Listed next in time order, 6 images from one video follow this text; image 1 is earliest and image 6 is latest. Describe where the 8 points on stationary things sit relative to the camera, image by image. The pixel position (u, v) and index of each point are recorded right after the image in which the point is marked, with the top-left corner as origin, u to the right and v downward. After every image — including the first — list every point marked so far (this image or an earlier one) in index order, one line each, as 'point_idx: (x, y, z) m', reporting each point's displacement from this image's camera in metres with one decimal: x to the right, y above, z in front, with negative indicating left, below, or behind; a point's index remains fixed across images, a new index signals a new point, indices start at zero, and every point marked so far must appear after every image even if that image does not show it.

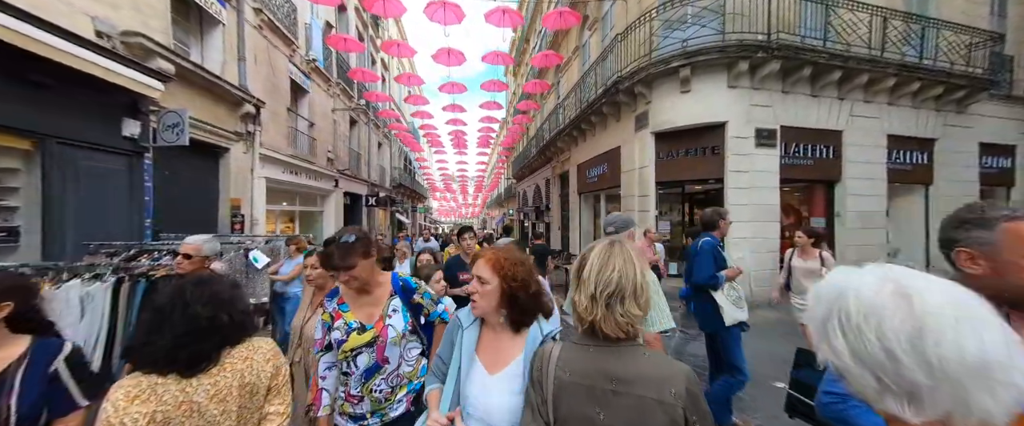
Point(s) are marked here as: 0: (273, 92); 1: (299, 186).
0: (-6.2, +3.1, +8.6) m
1: (-6.6, +0.8, +10.3) m
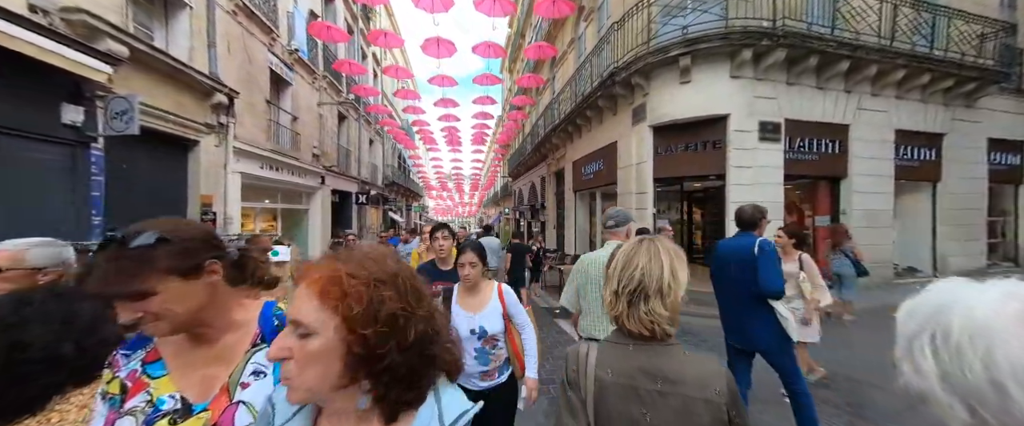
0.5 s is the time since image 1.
0: (-6.4, +3.2, +8.2) m
1: (-6.8, +0.9, +9.8) m
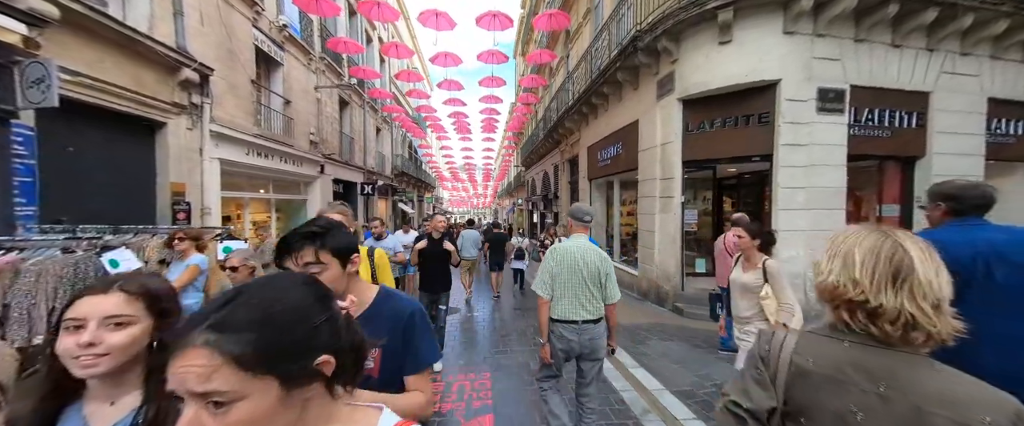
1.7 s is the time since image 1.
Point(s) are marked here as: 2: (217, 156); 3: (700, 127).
0: (-6.3, +3.4, +7.4) m
1: (-6.6, +1.2, +9.2) m
2: (-6.2, +1.2, +7.0) m
3: (+3.5, +1.6, +6.1) m
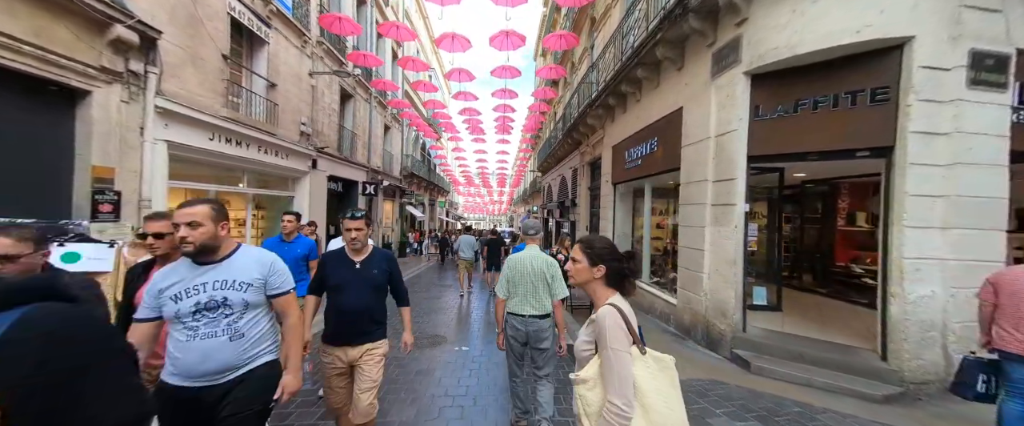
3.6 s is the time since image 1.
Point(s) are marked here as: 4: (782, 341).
0: (-6.1, +3.5, +6.3) m
1: (-6.4, +1.2, +8.0) m
2: (-6.1, +1.3, +5.8) m
3: (+3.6, +1.4, +4.5) m
4: (+3.7, -1.7, +4.5) m
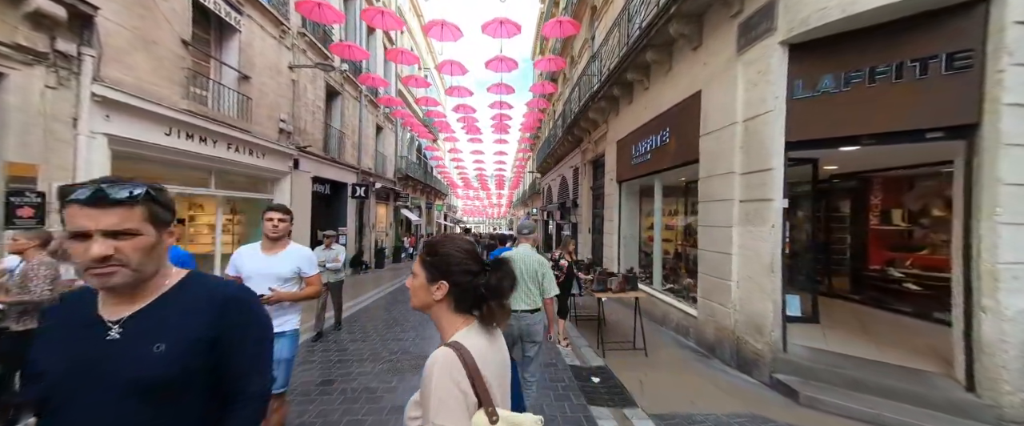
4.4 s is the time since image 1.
0: (-6.2, +3.4, +5.6) m
1: (-6.5, +1.1, +7.2) m
2: (-6.1, +1.2, +5.0) m
3: (+3.5, +1.4, +3.7) m
4: (+3.6, -1.7, +3.8) m
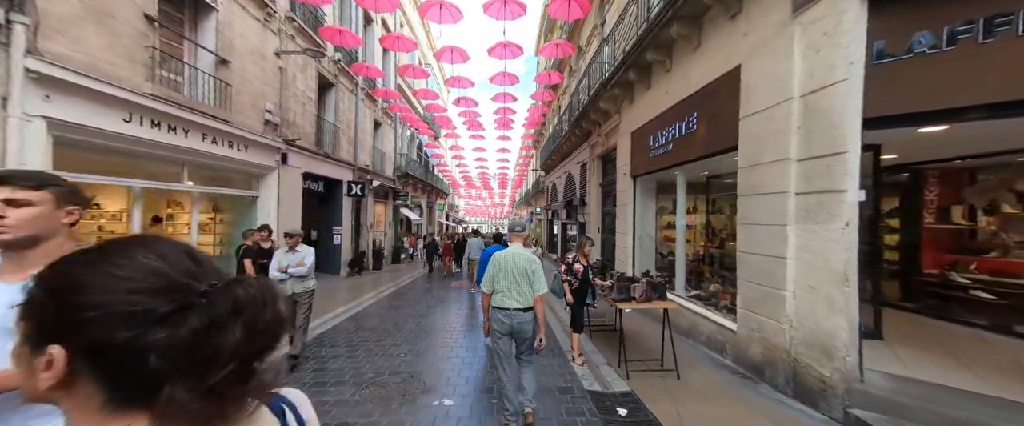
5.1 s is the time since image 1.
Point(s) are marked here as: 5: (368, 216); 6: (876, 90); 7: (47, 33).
0: (-6.1, +3.5, +4.8) m
1: (-6.4, +1.2, +6.5) m
2: (-6.1, +1.3, +4.3) m
3: (+3.5, +1.5, +2.9) m
4: (+3.7, -1.6, +3.0) m
5: (-7.1, -0.1, +16.1) m
6: (+3.4, +1.1, +3.1) m
7: (-6.1, +2.3, +4.3) m
